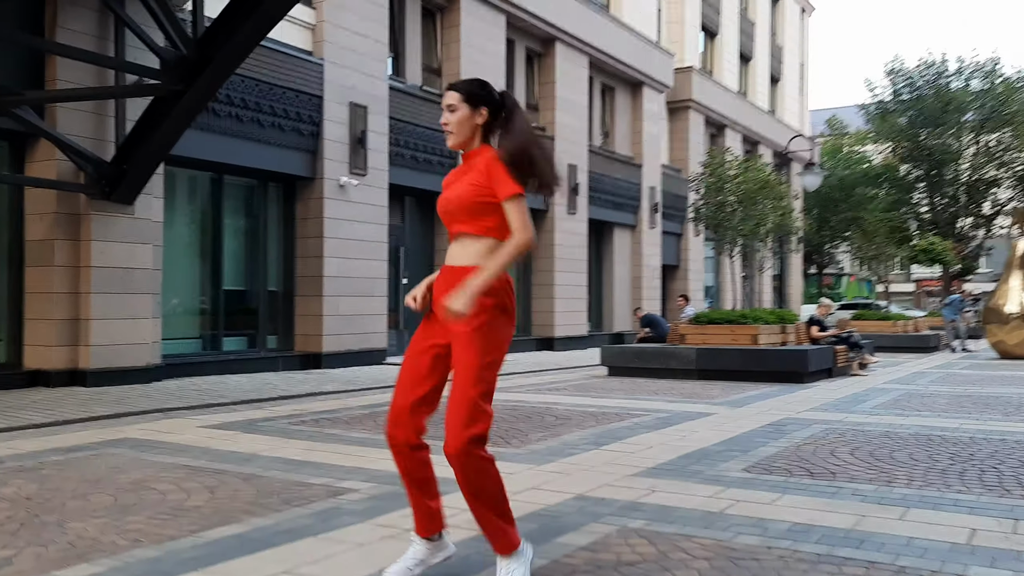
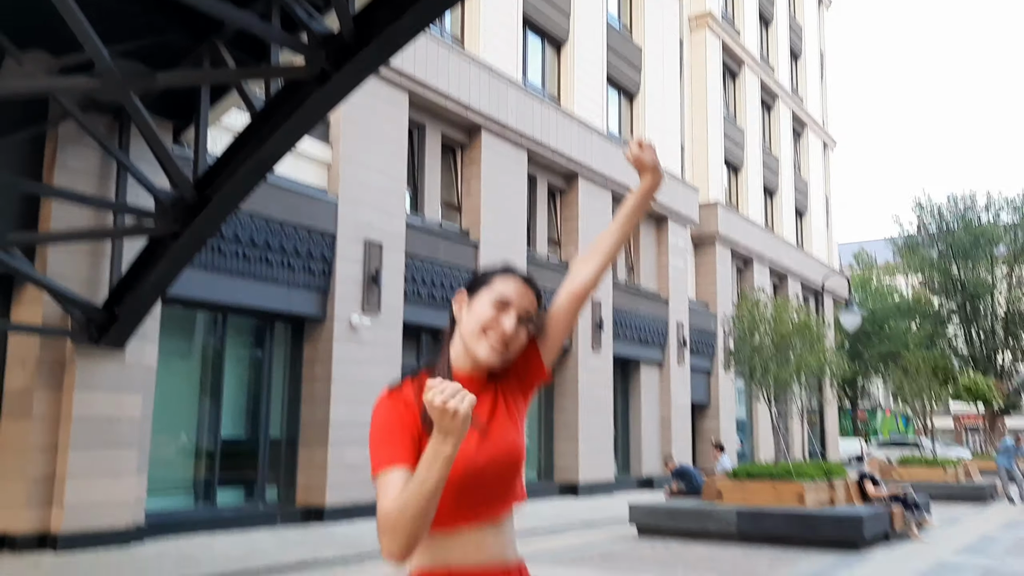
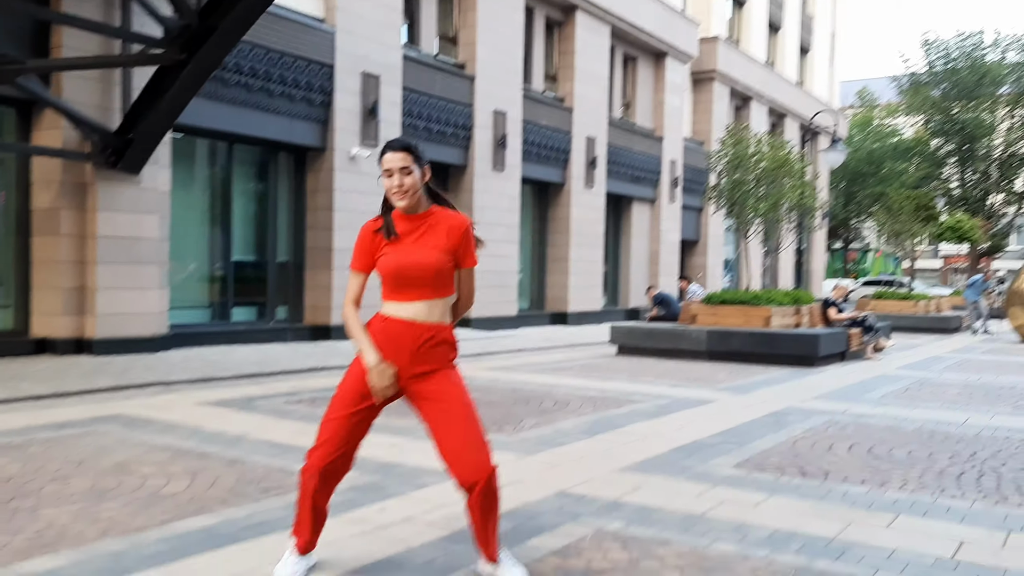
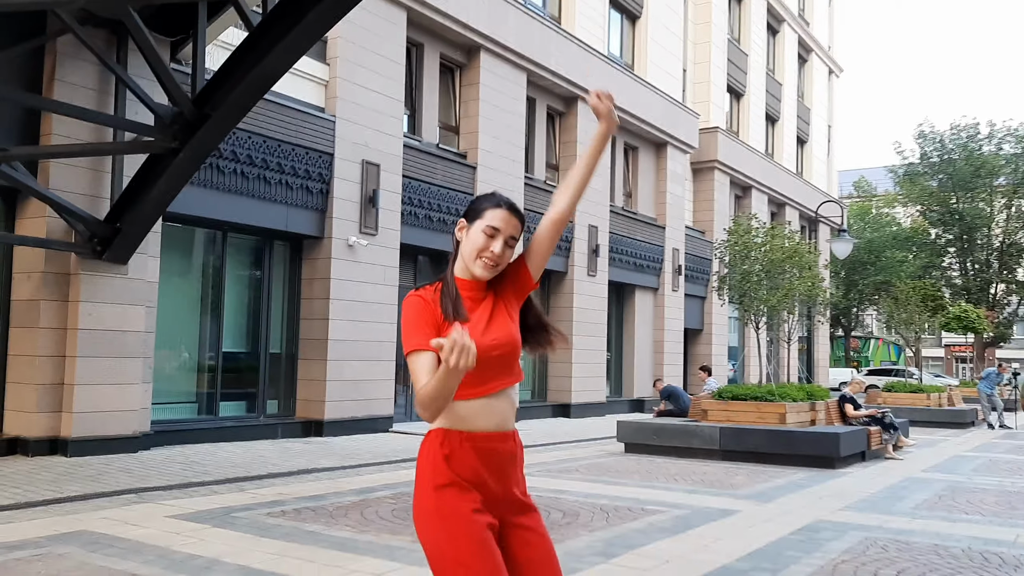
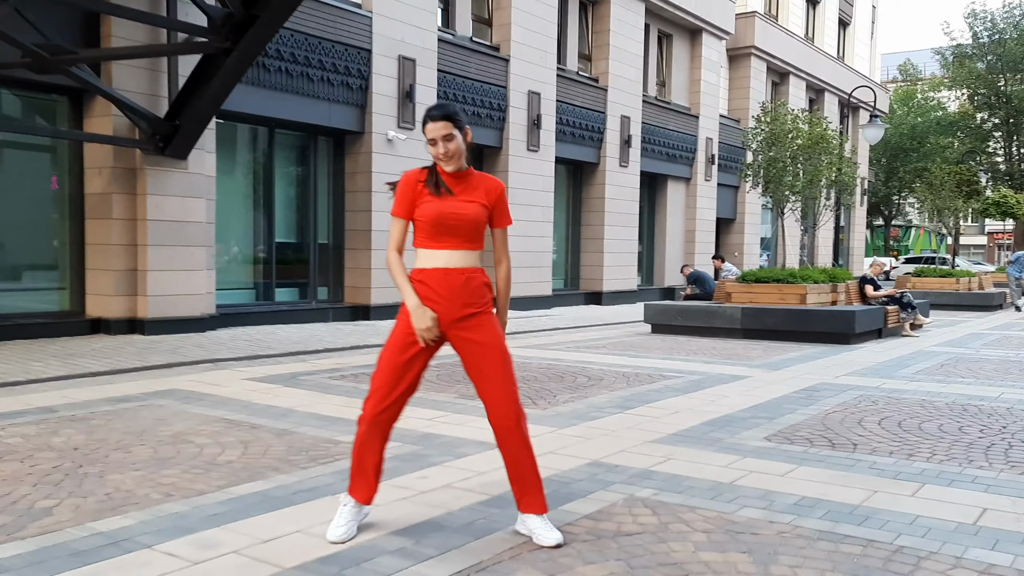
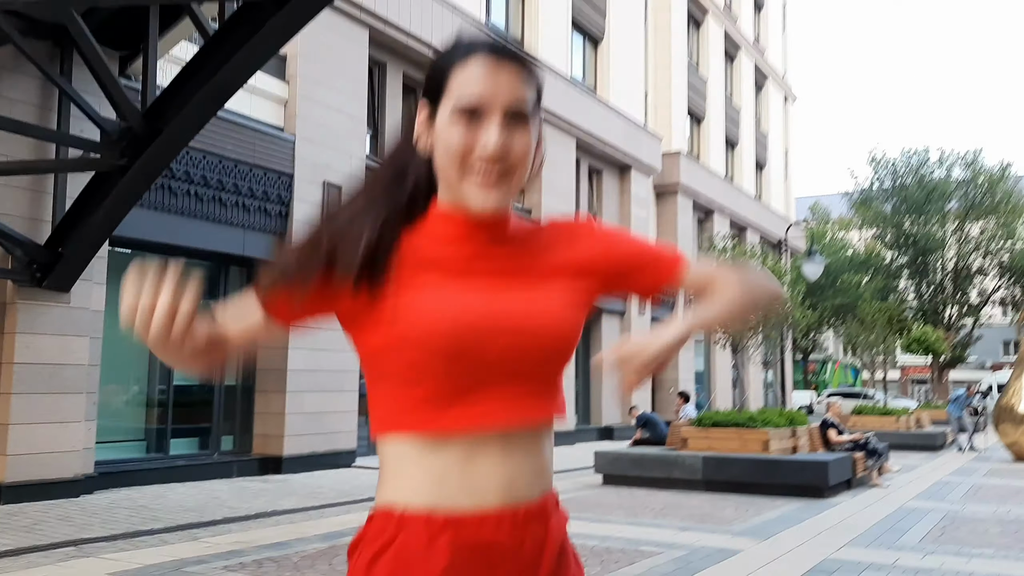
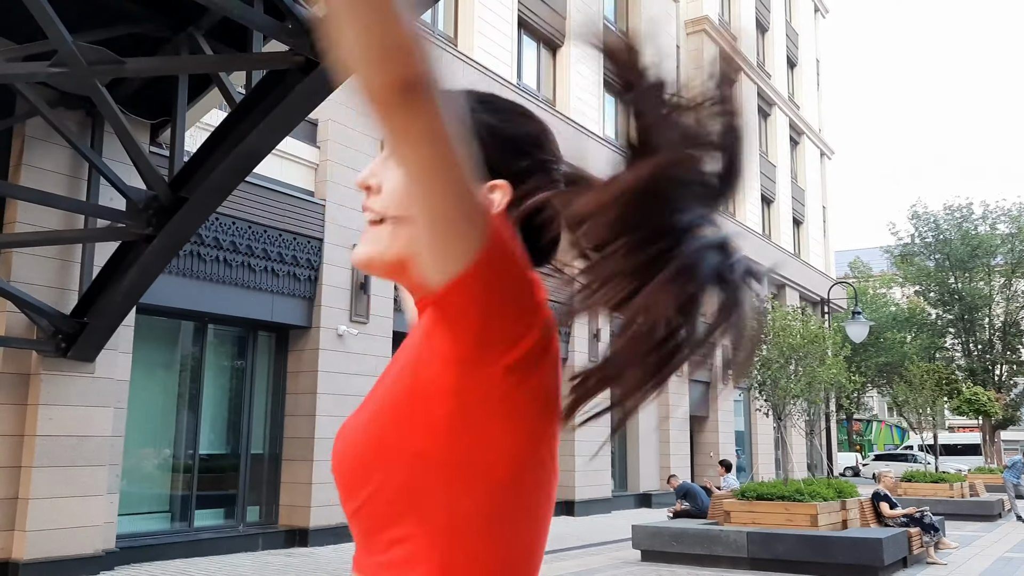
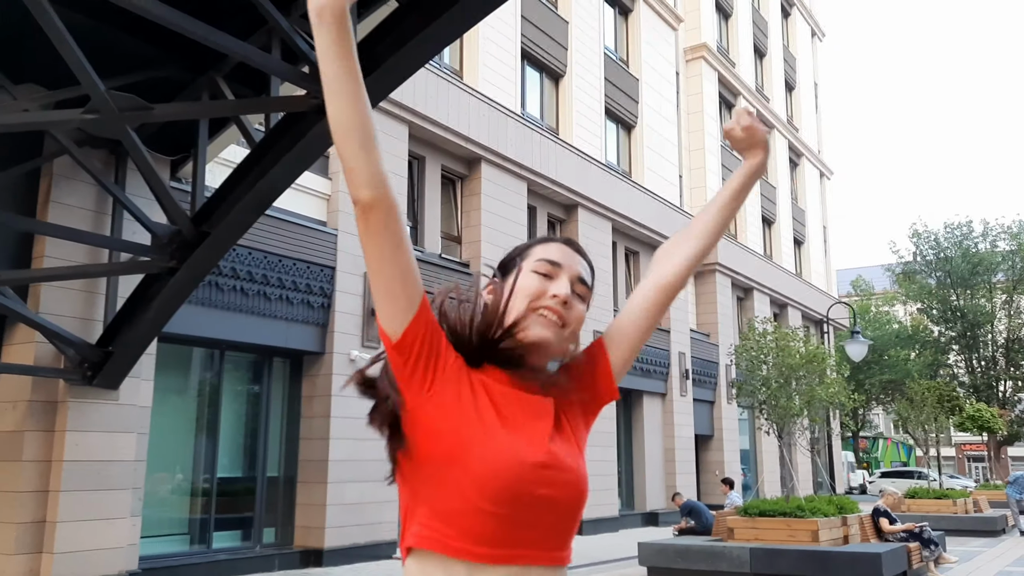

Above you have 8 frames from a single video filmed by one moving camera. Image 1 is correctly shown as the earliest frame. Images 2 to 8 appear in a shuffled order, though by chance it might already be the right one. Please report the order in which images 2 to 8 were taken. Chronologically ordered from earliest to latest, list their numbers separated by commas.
6, 7, 8, 2, 4, 3, 5
